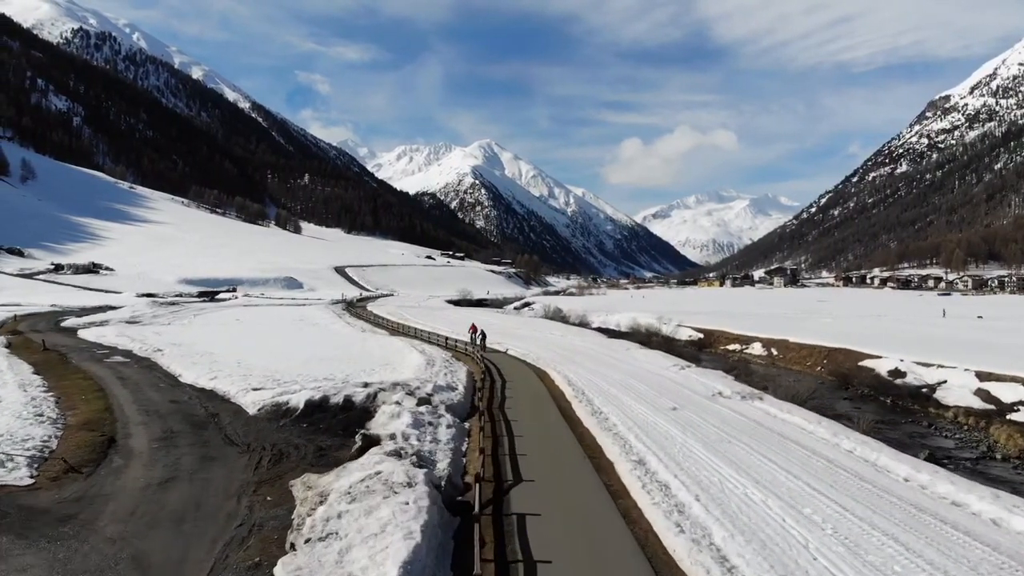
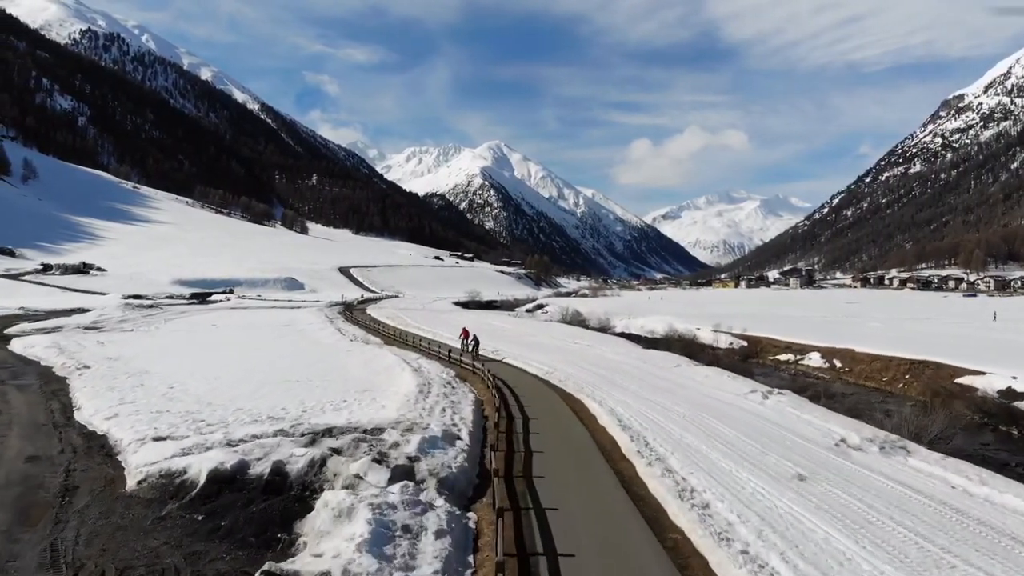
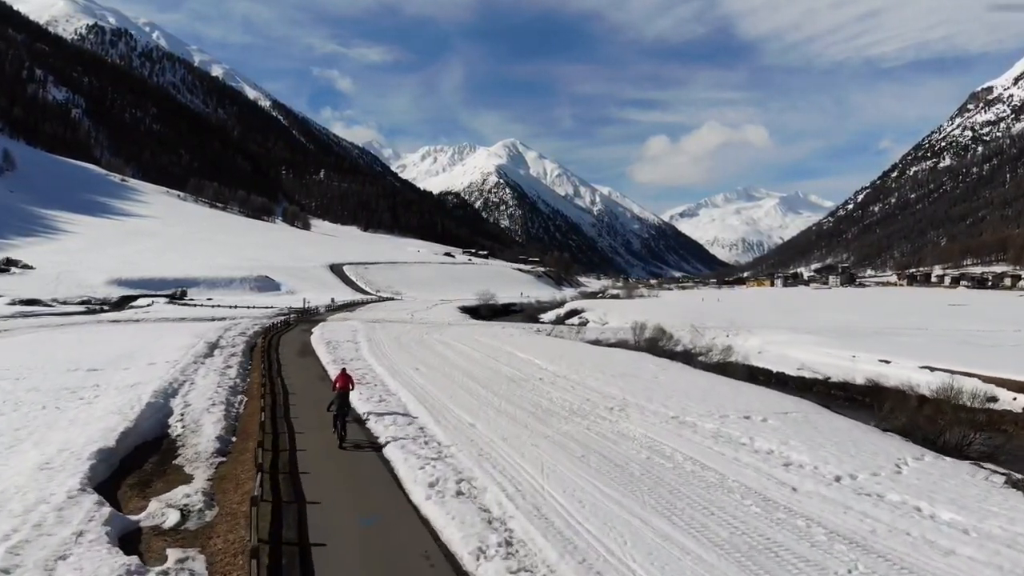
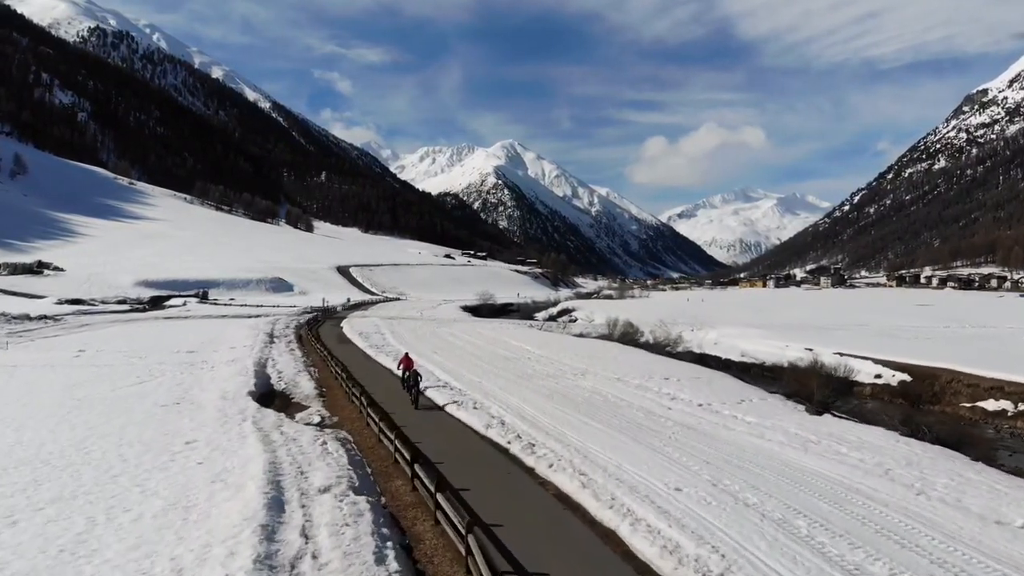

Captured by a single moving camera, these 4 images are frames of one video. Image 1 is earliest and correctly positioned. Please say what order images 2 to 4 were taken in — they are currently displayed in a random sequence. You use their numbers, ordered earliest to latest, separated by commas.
2, 4, 3
